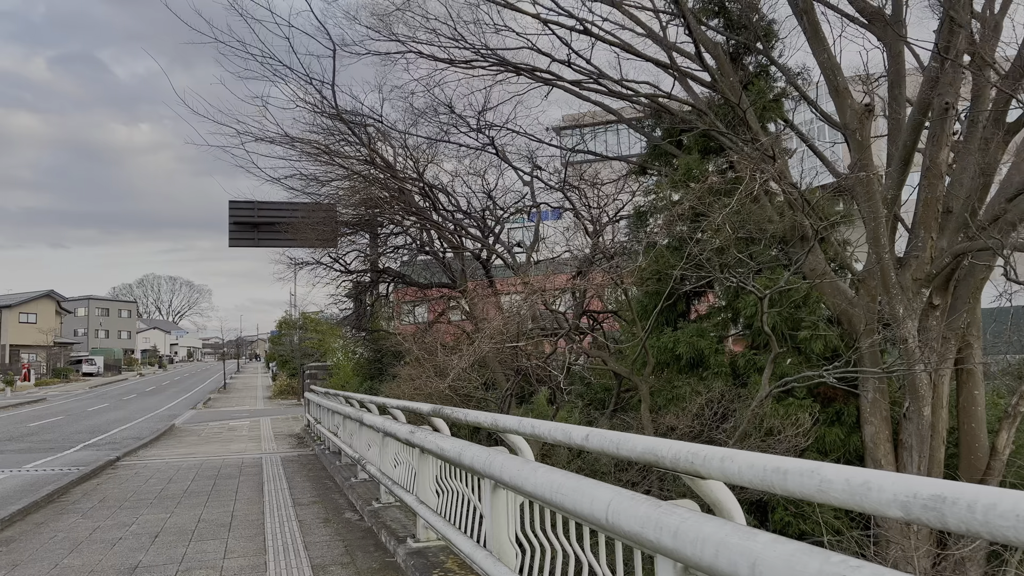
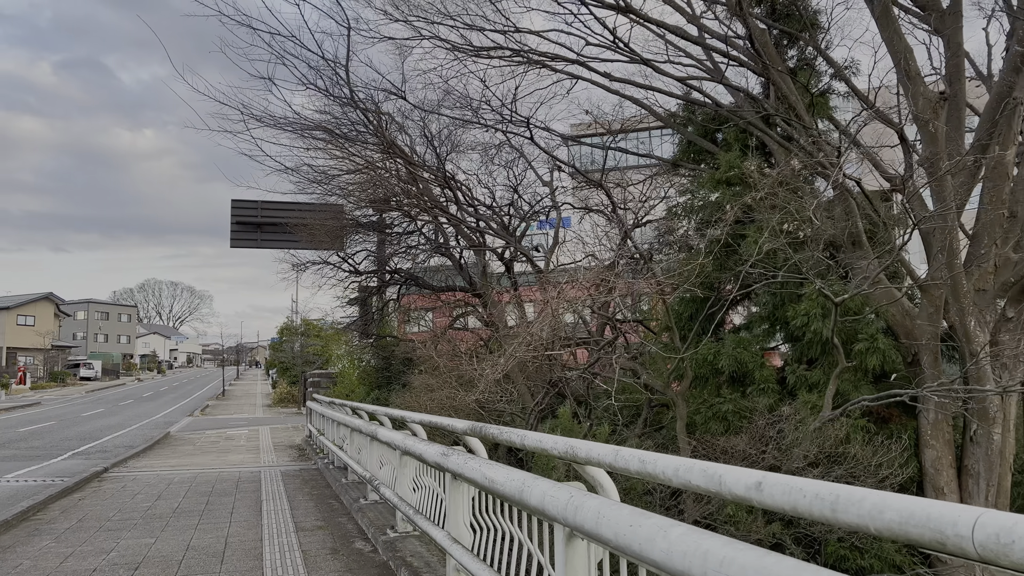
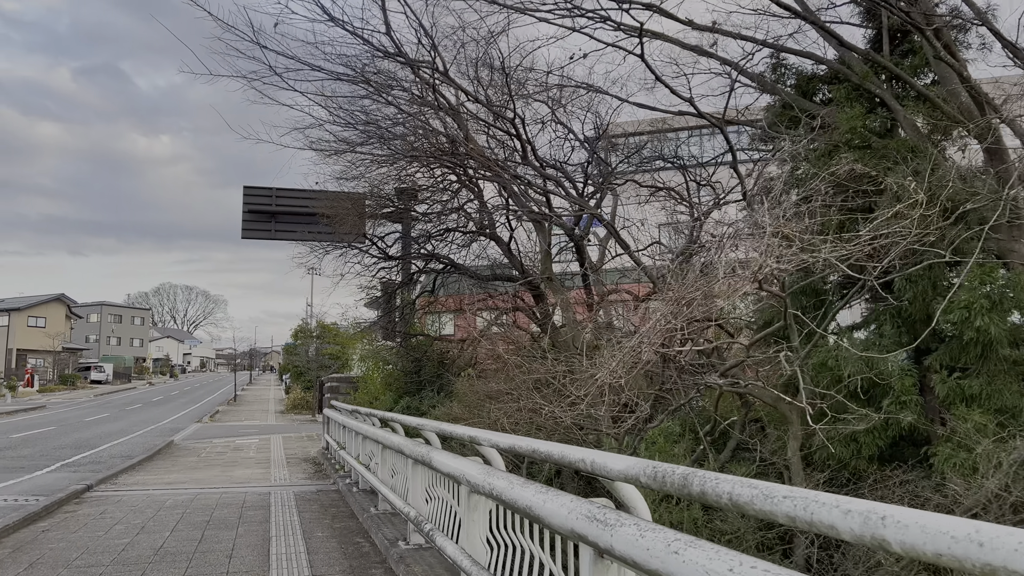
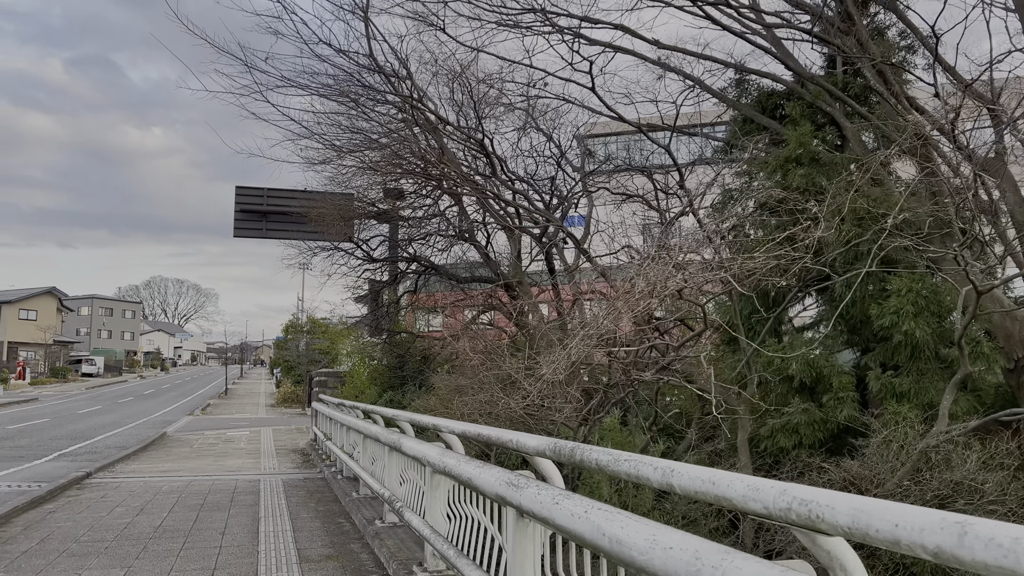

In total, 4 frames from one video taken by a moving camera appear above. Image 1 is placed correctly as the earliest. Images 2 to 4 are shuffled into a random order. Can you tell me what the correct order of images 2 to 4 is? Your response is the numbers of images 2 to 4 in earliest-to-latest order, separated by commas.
2, 4, 3
